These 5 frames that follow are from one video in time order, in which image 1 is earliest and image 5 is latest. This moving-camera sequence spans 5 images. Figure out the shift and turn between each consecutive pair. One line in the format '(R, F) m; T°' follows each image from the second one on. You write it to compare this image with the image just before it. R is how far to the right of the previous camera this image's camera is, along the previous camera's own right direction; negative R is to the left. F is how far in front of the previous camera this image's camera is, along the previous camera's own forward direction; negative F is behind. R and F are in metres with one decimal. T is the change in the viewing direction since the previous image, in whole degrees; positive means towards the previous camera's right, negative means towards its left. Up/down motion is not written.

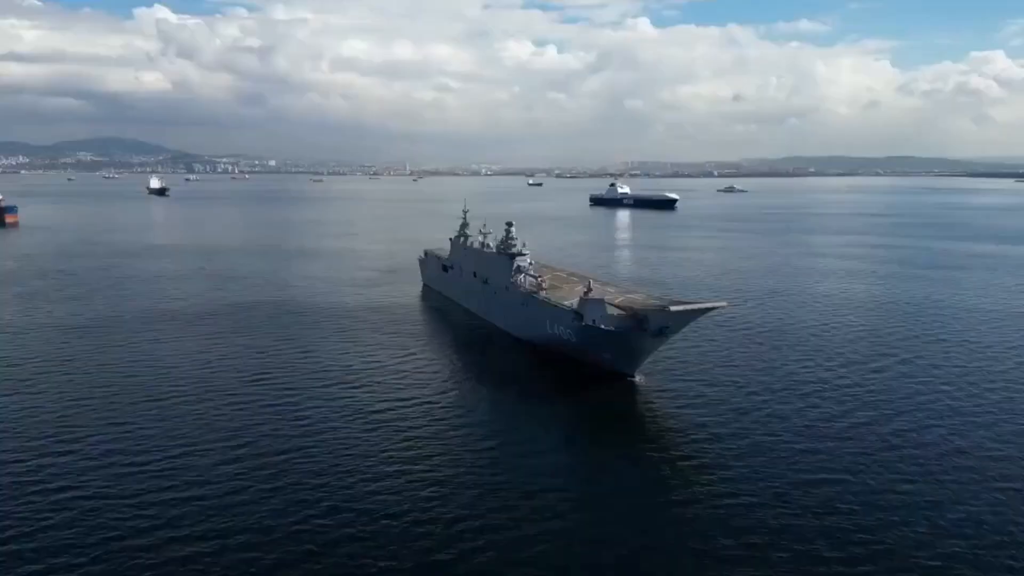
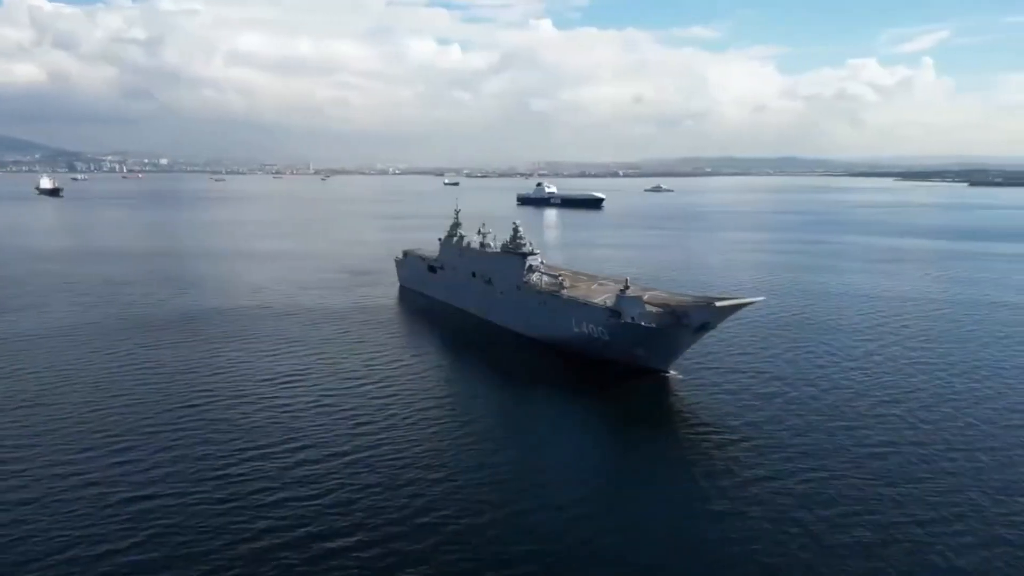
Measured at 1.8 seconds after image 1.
(-3.7, -0.2) m; +8°
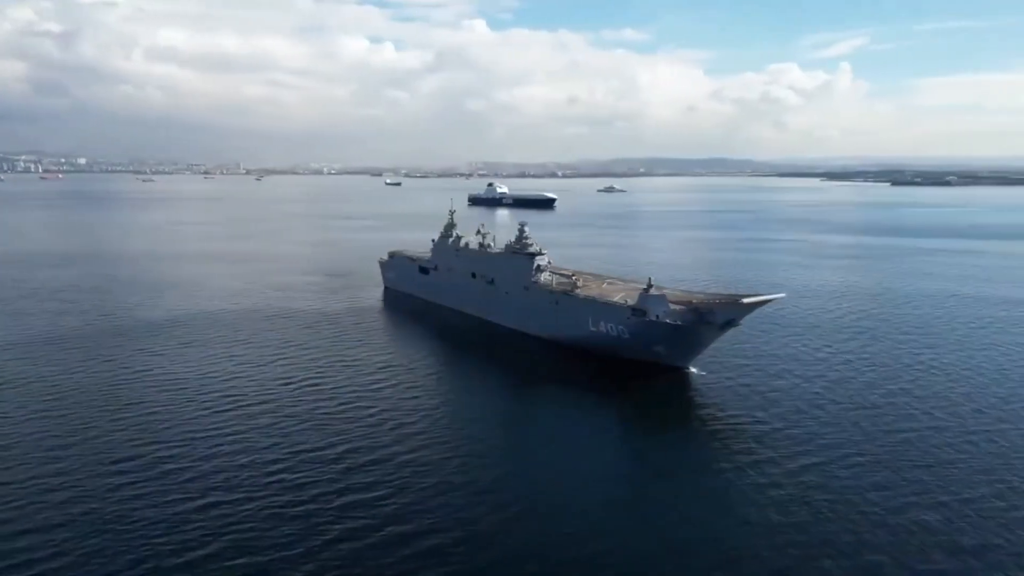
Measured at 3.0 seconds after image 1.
(-2.5, 0.0) m; +5°
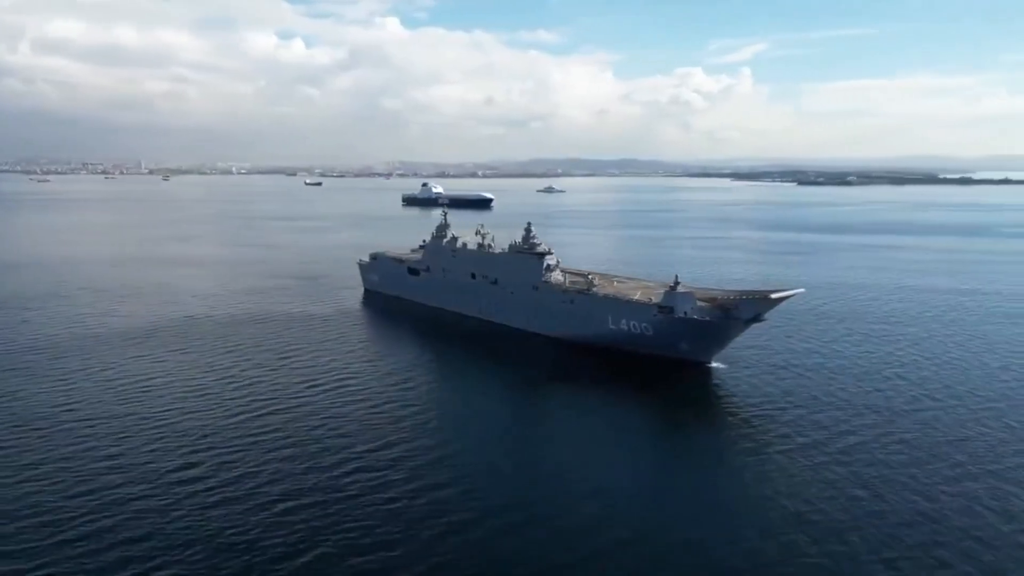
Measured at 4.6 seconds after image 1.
(-3.3, +0.1) m; +7°
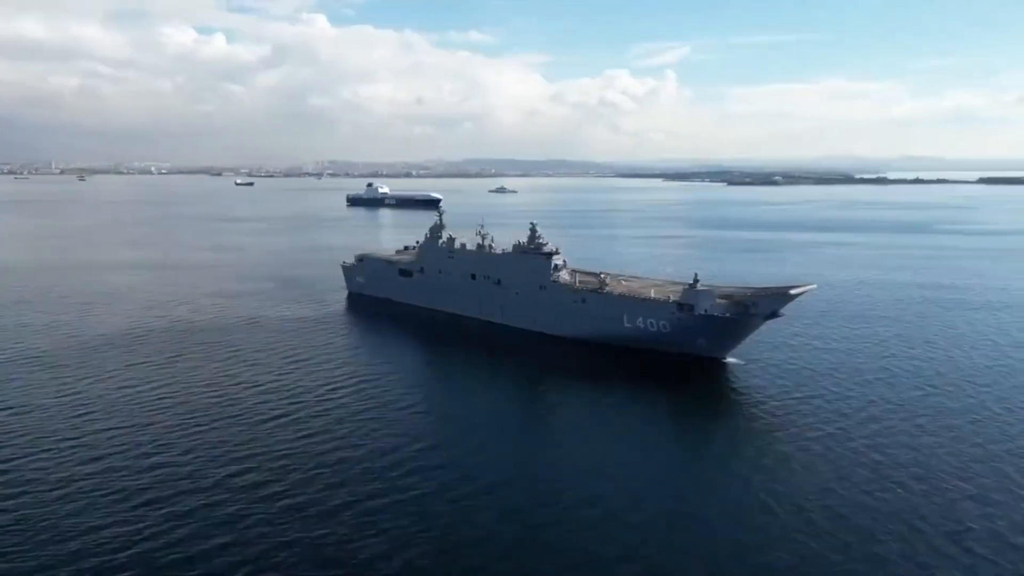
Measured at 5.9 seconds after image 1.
(-2.7, +0.1) m; +6°
